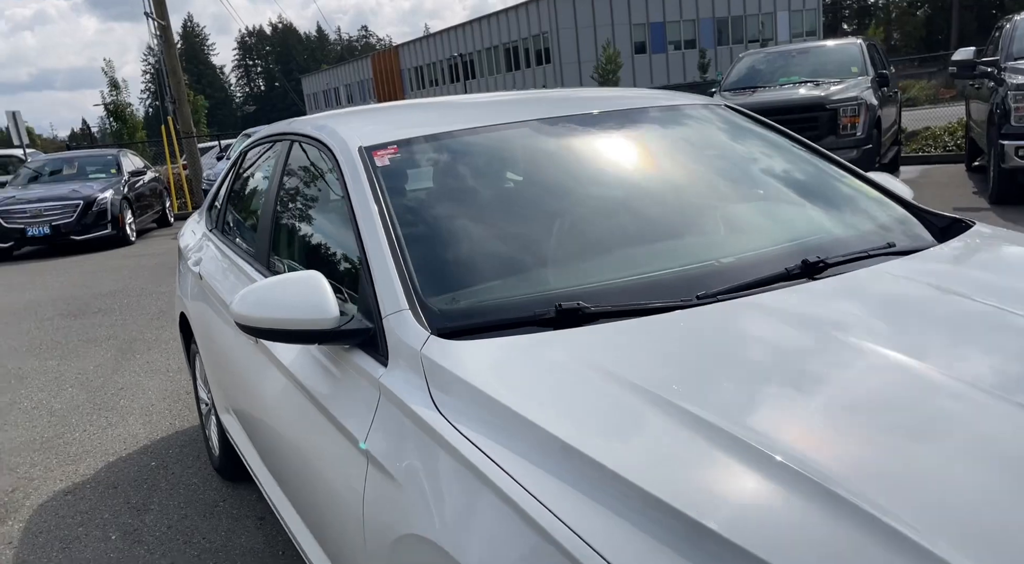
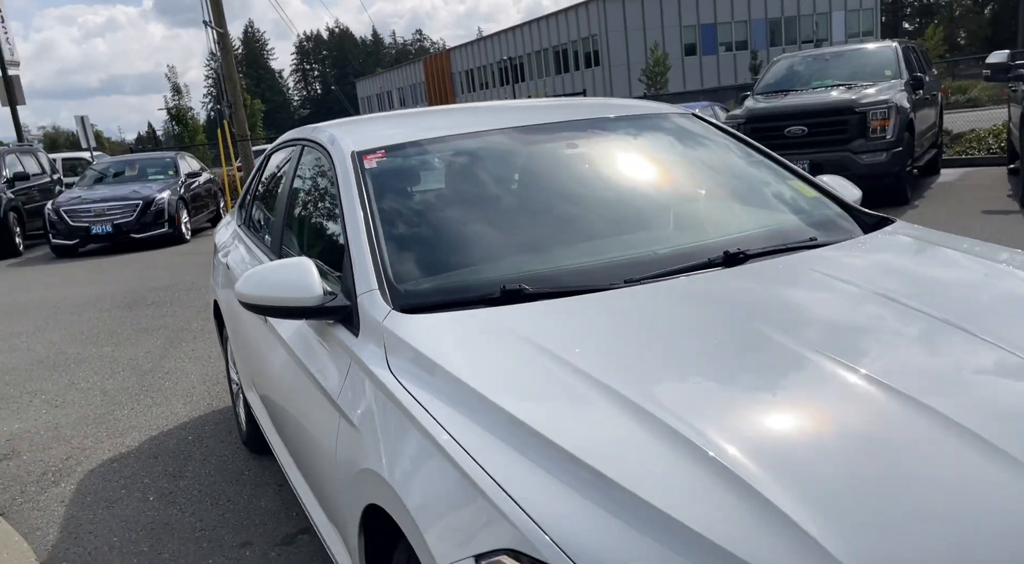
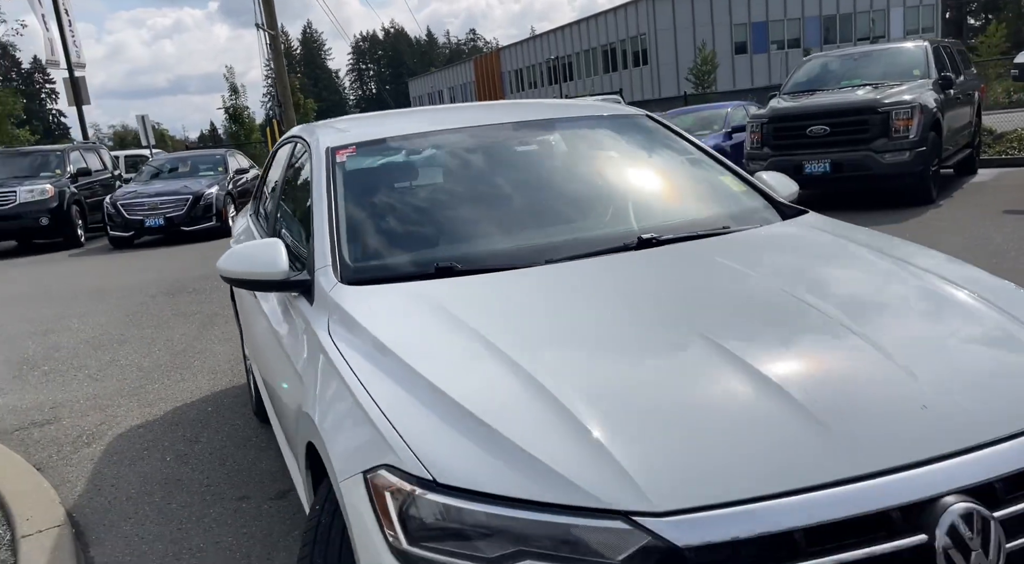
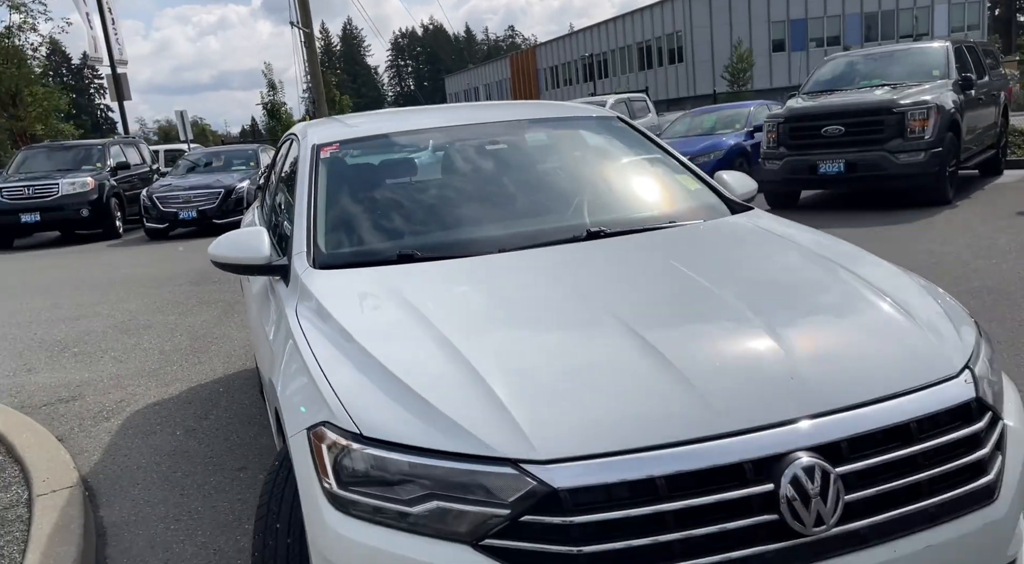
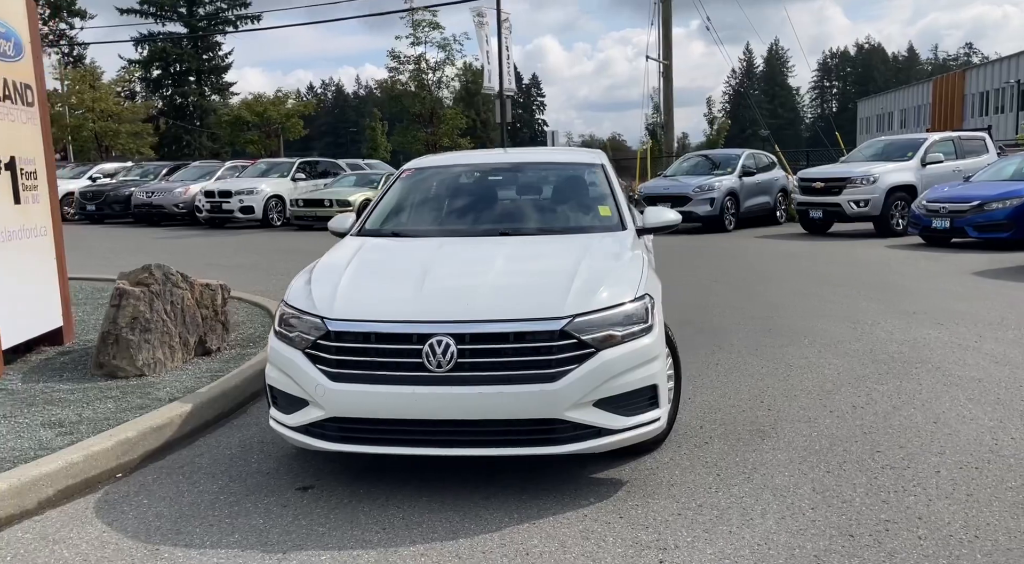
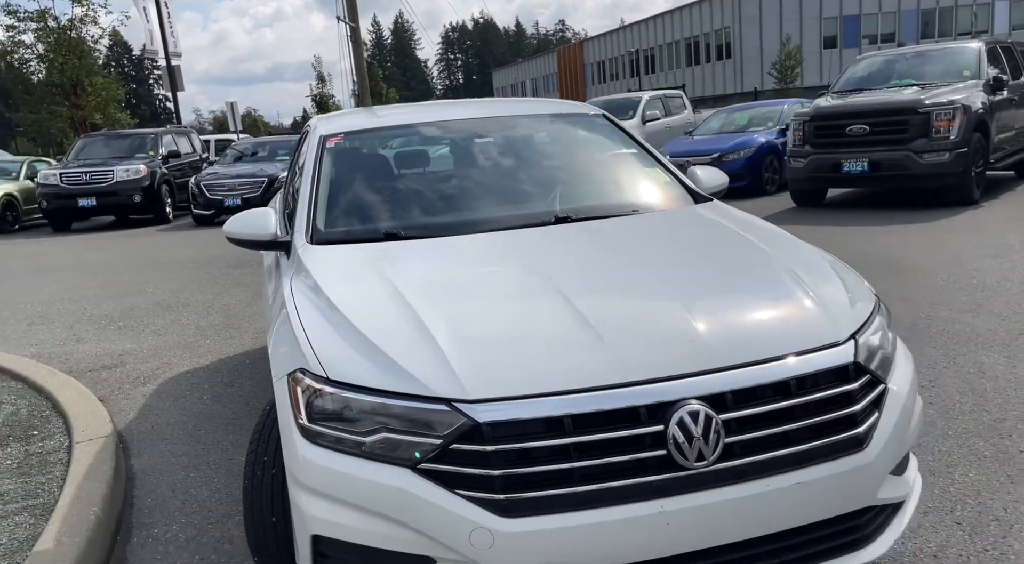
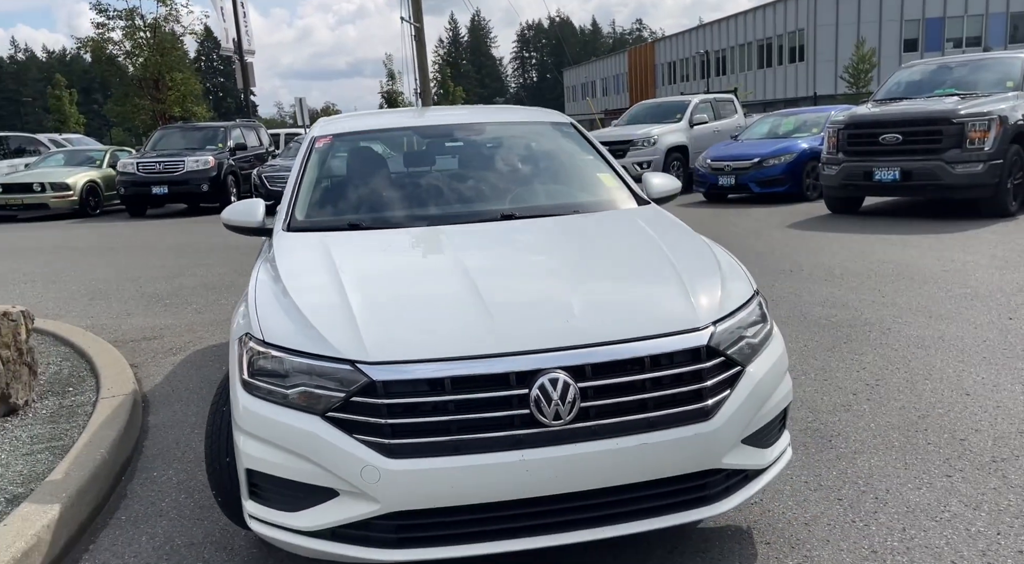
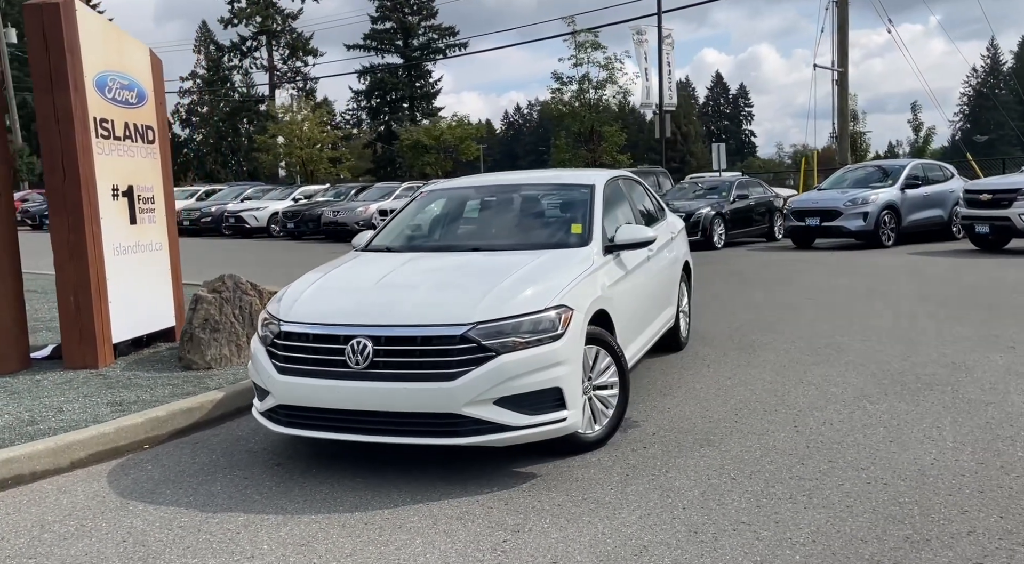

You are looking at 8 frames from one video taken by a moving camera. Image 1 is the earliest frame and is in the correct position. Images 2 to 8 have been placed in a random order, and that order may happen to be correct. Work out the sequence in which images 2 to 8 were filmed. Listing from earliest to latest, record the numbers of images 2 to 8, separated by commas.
2, 3, 4, 6, 7, 5, 8
